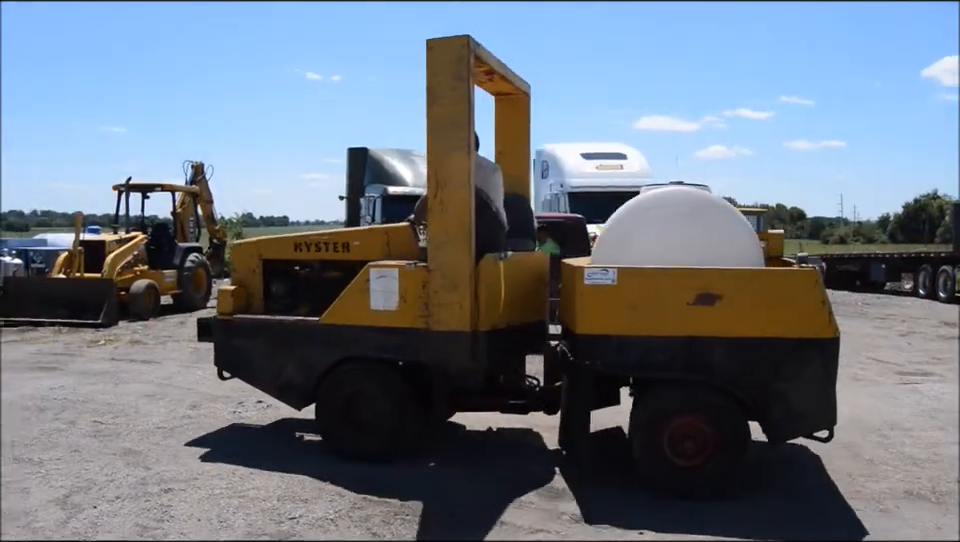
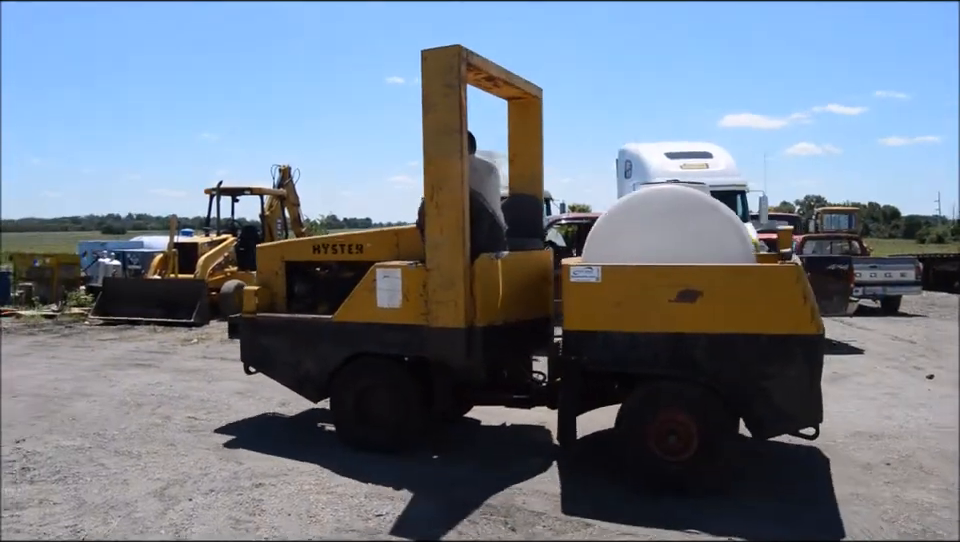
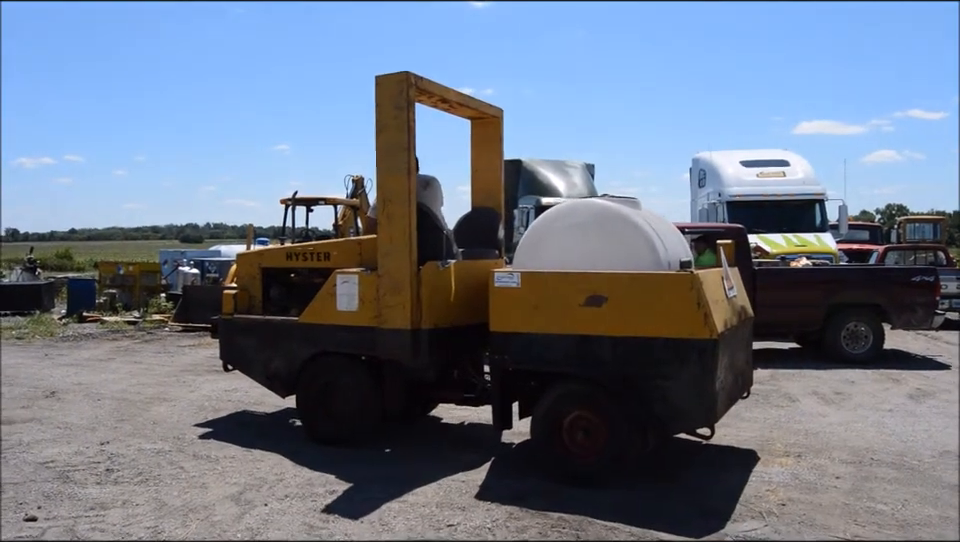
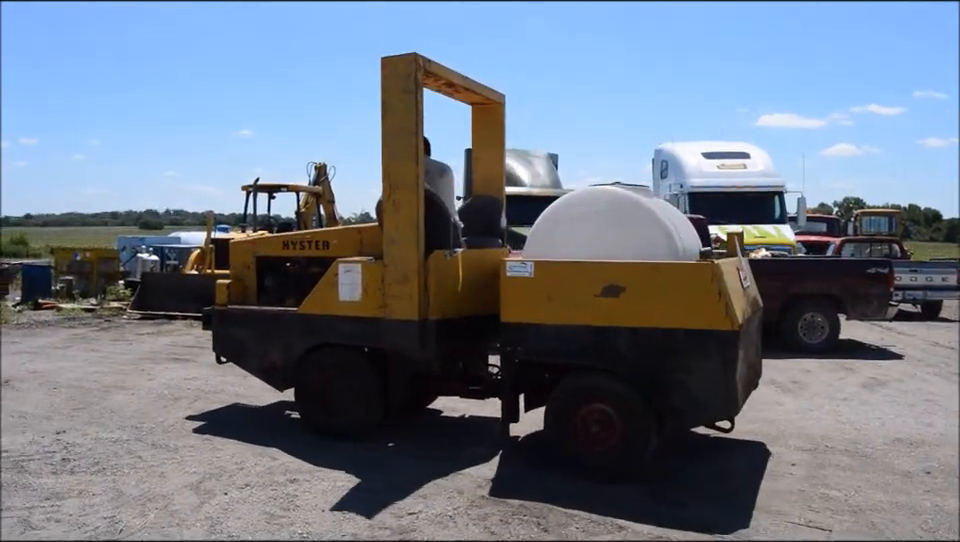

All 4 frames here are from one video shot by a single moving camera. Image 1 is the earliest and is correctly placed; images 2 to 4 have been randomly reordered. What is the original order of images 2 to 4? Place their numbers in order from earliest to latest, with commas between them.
2, 4, 3
